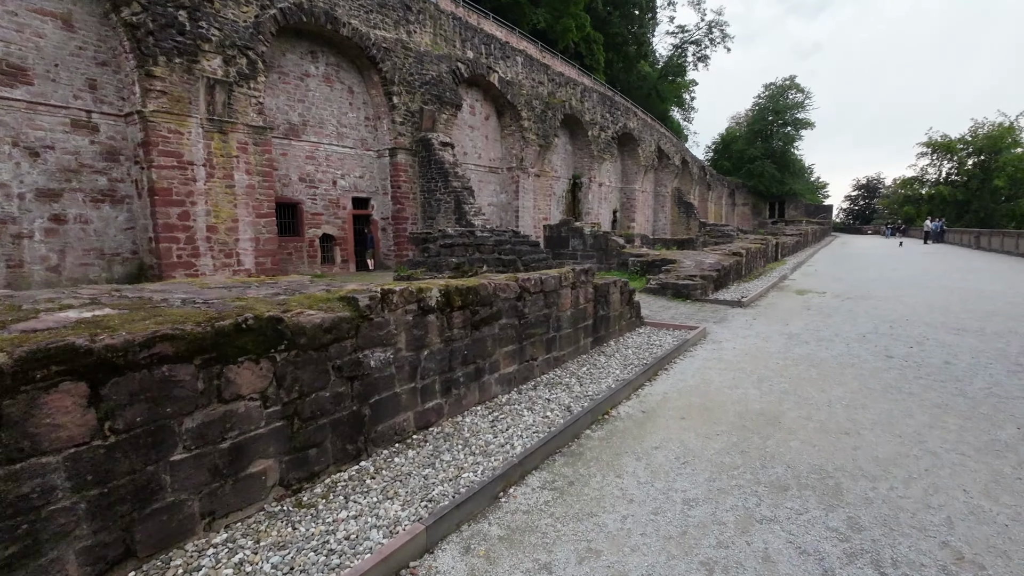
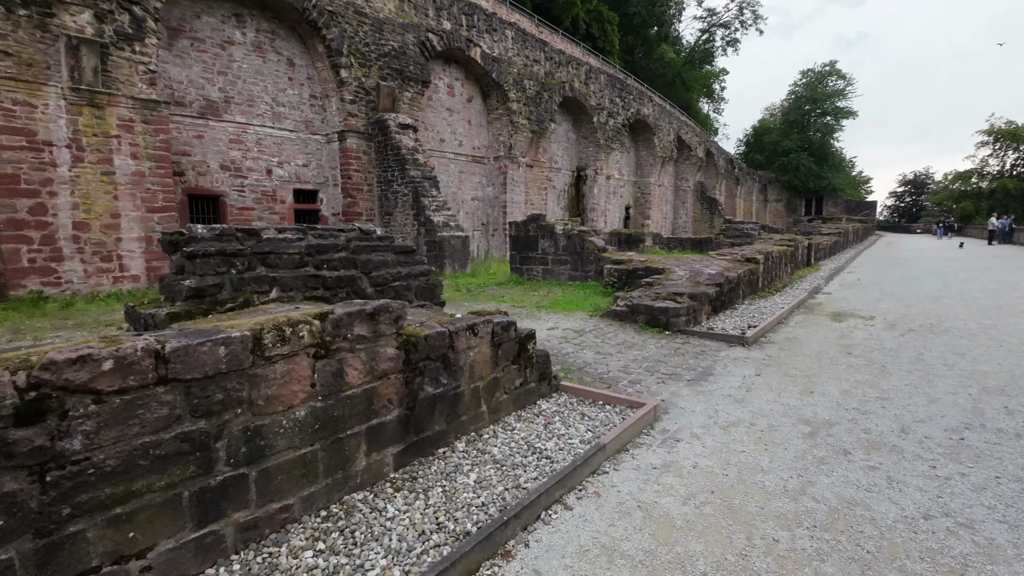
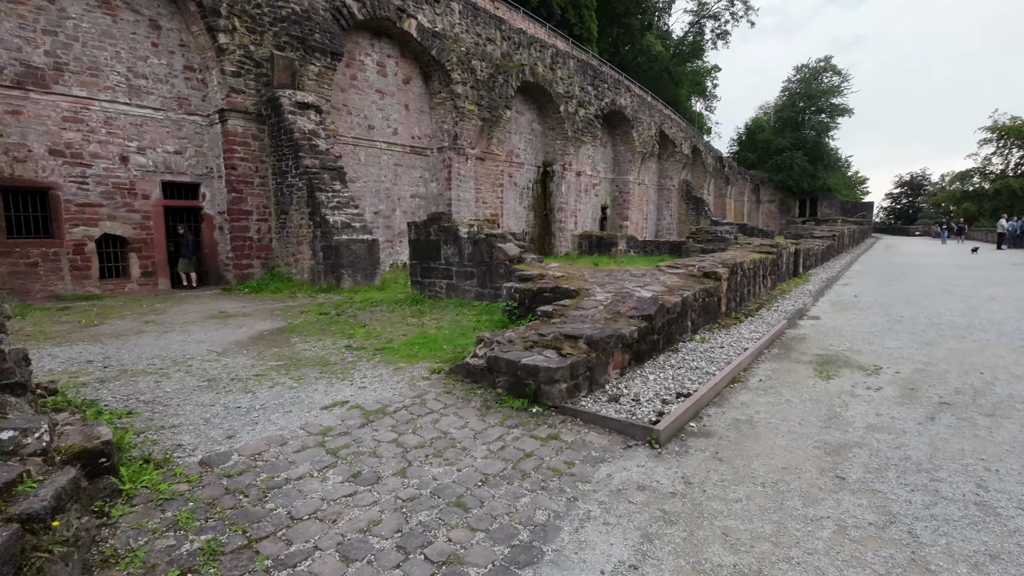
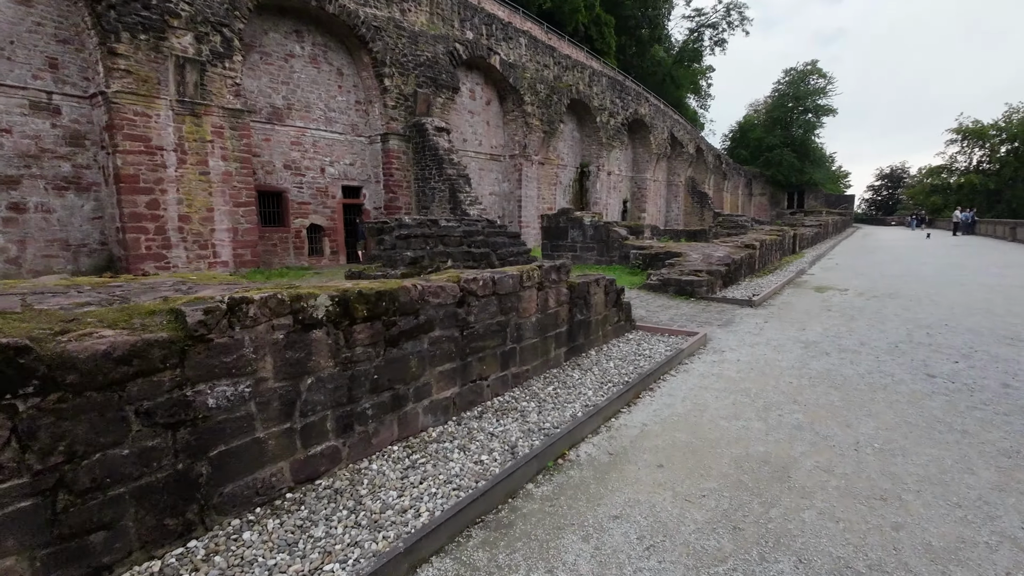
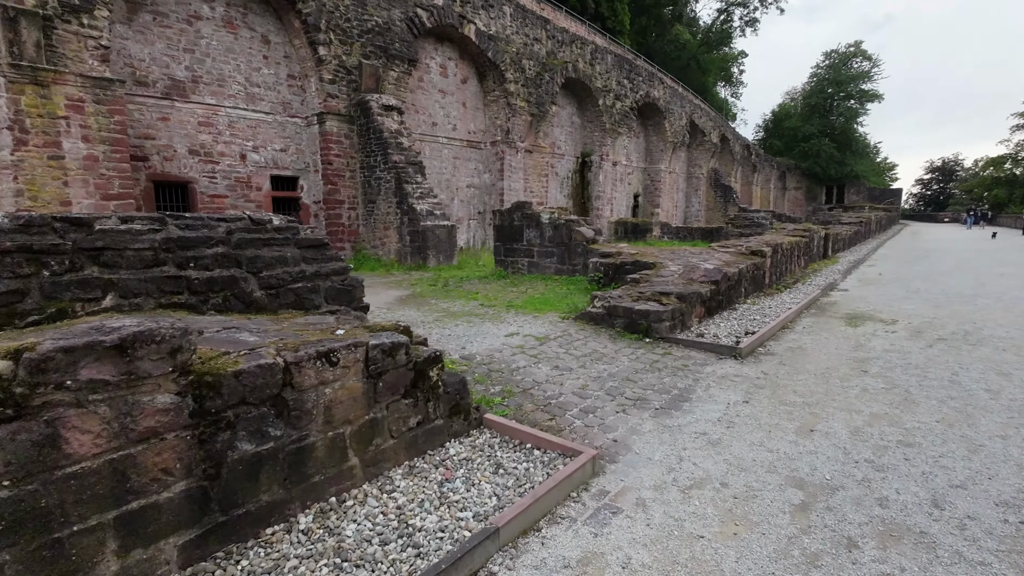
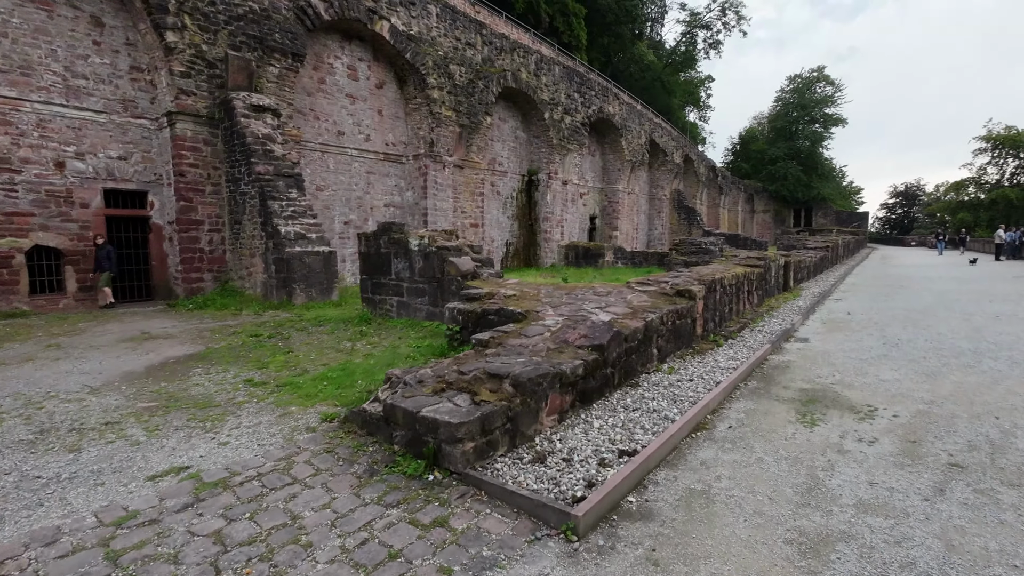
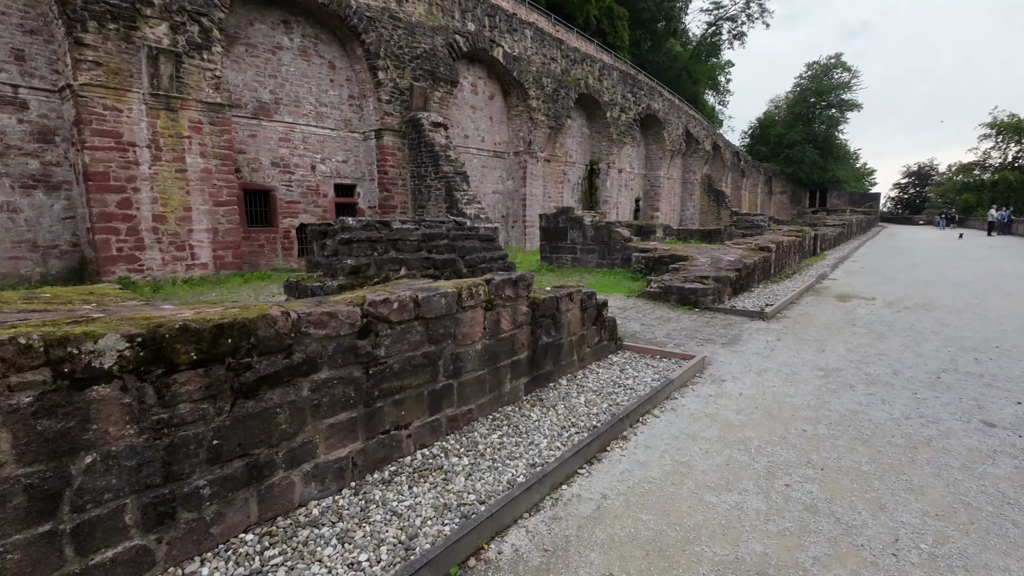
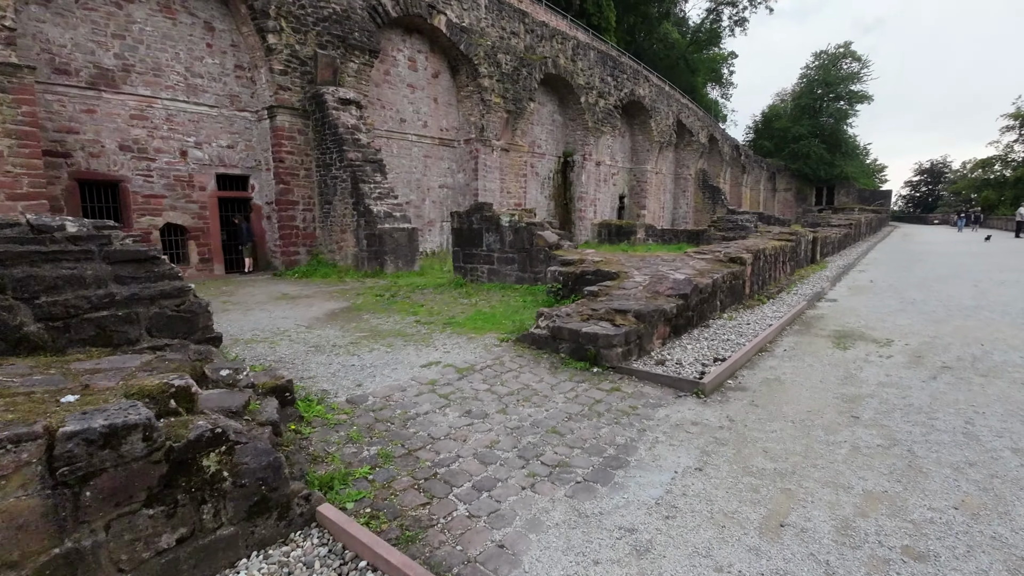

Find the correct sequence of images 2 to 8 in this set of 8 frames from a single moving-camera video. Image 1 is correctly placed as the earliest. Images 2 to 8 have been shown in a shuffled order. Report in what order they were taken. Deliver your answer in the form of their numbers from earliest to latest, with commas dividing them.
4, 7, 2, 5, 8, 3, 6
